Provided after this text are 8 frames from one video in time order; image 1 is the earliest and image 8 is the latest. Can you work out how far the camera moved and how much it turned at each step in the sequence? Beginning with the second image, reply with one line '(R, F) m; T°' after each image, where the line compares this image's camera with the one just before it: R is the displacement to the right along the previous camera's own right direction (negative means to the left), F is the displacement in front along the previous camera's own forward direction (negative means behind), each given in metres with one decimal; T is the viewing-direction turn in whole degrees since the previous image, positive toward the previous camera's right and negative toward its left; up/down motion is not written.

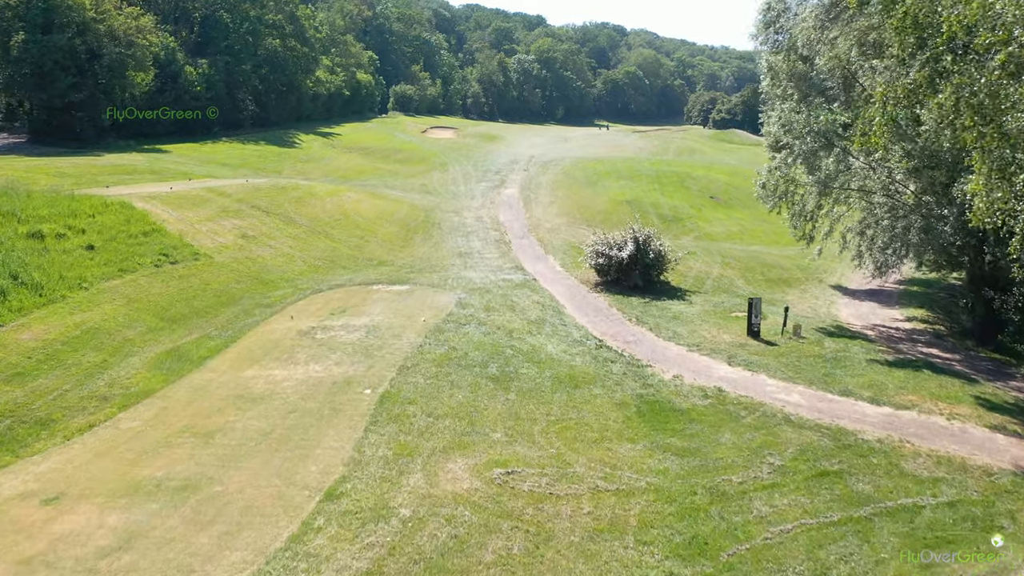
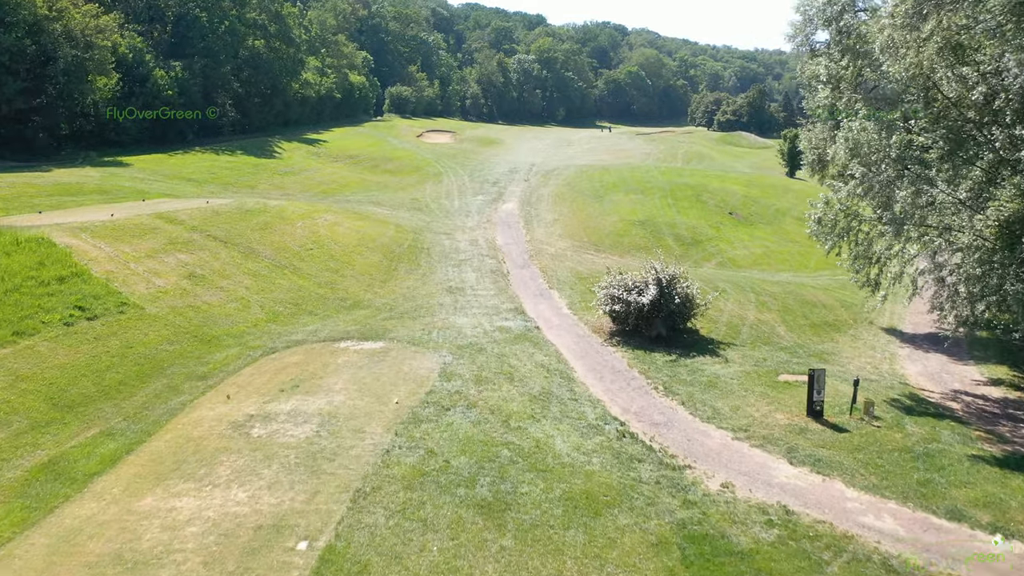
(+0.1, +4.2) m; 0°
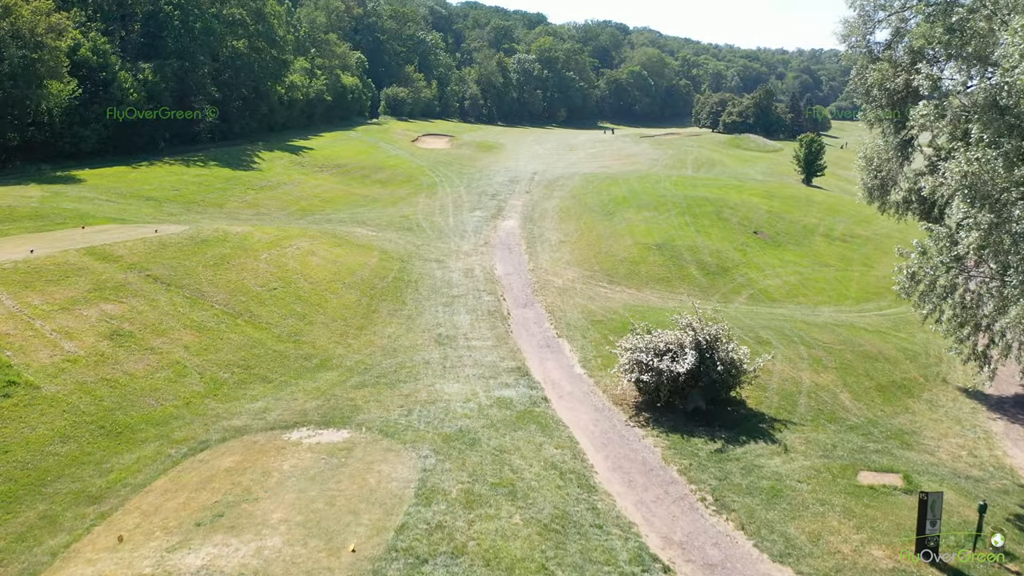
(0.0, +4.3) m; 0°
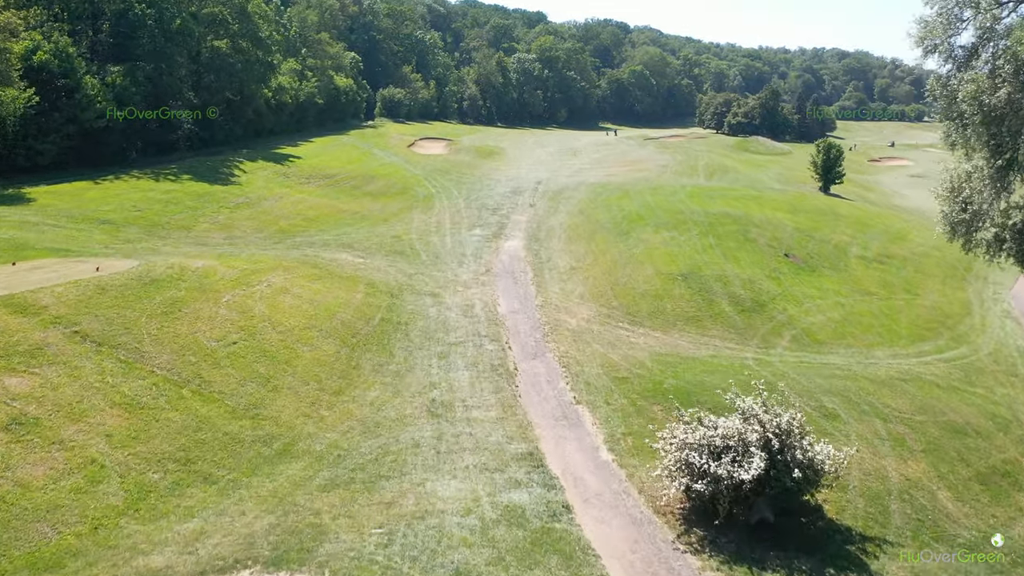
(-0.2, +3.9) m; 0°
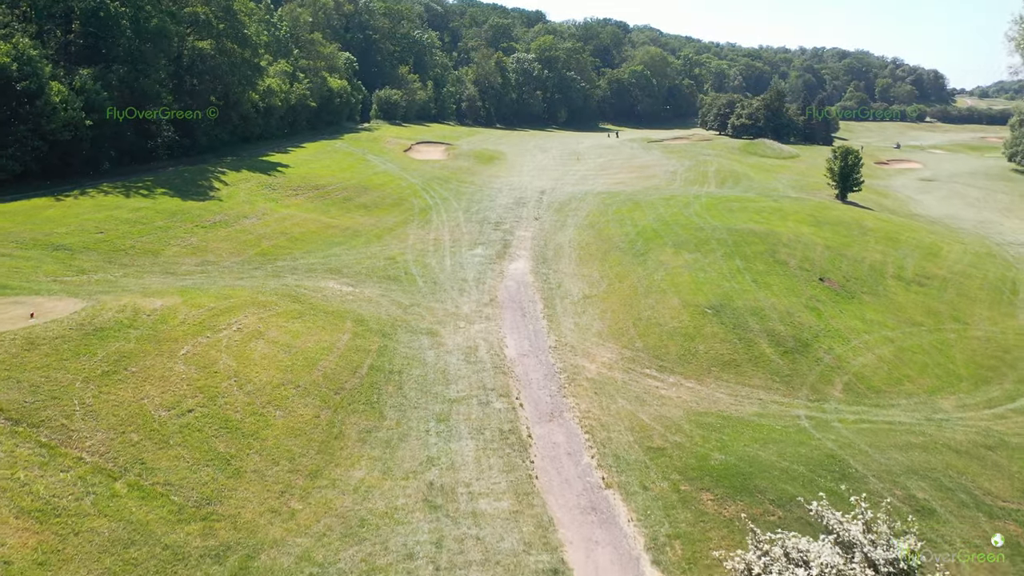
(-0.3, +3.4) m; 0°
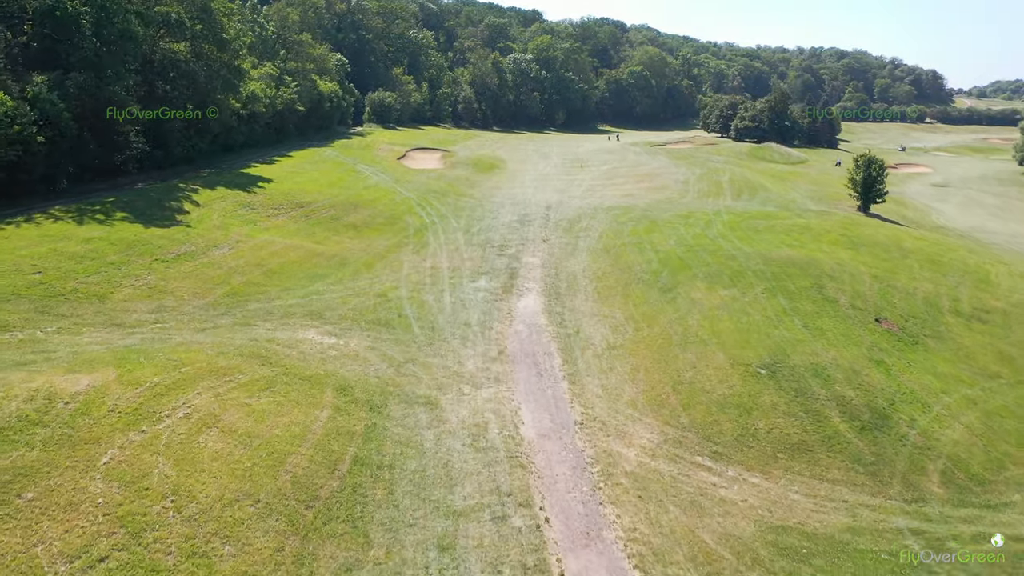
(-0.5, +4.2) m; 0°
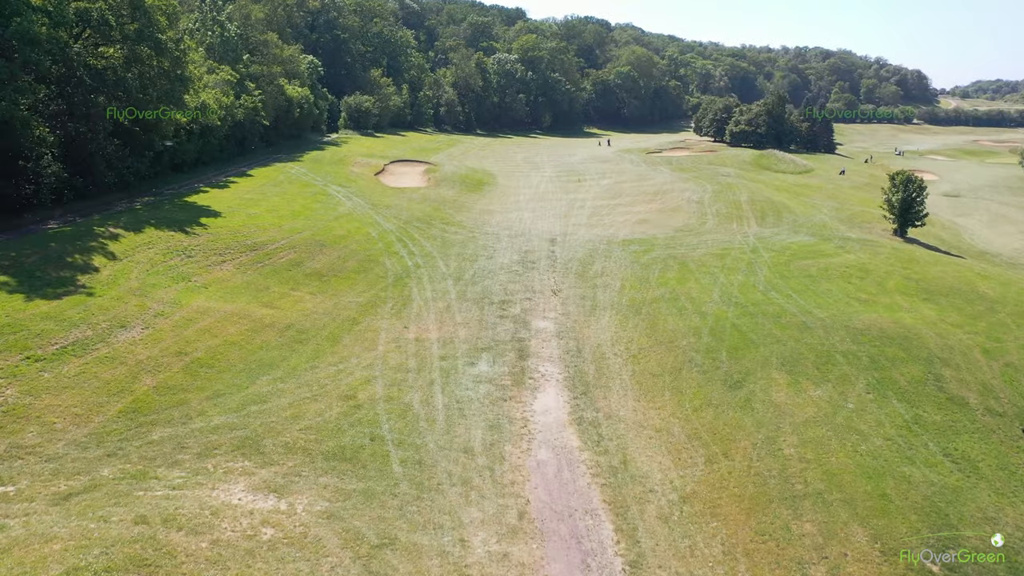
(-0.9, +7.7) m; +1°
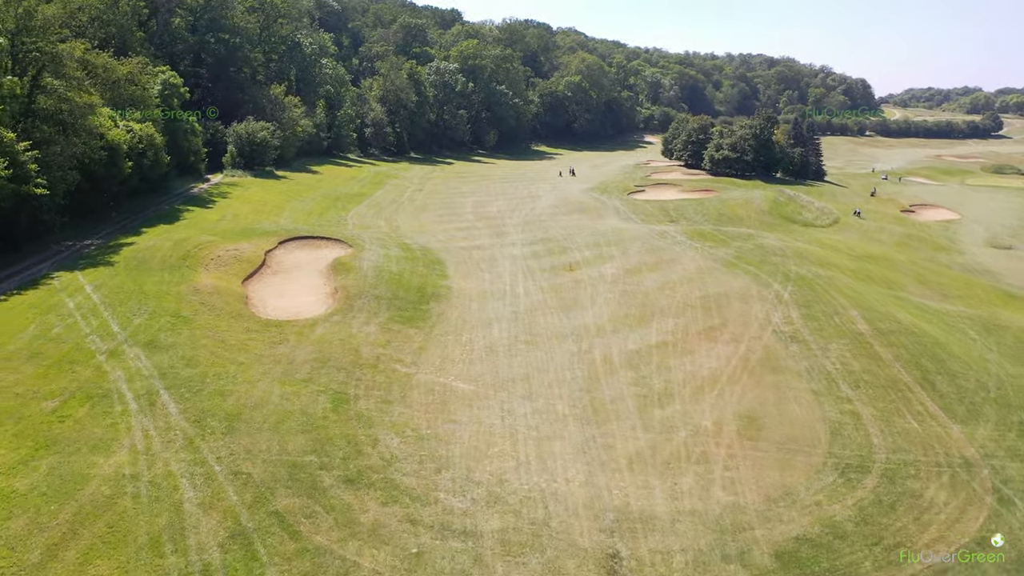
(-1.4, +25.6) m; +5°
